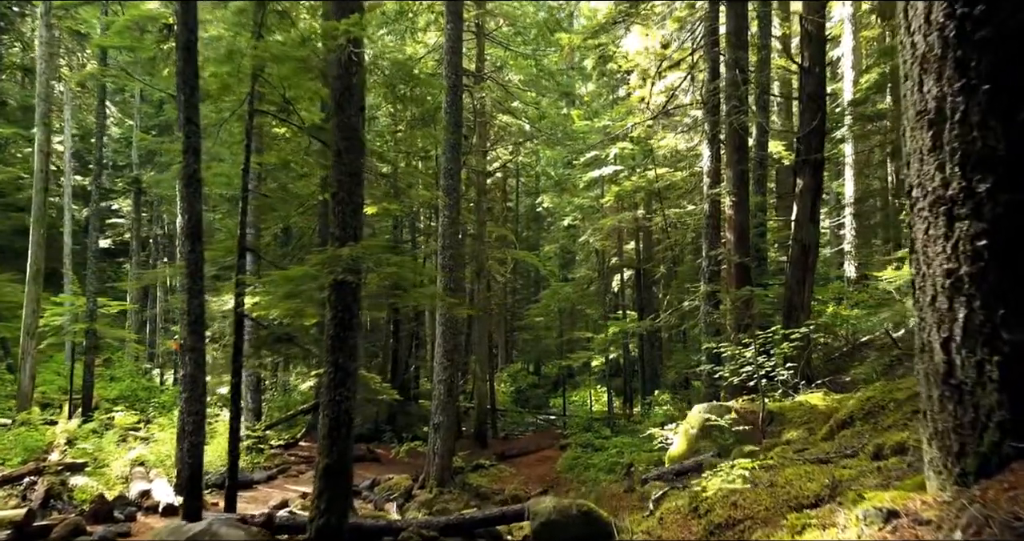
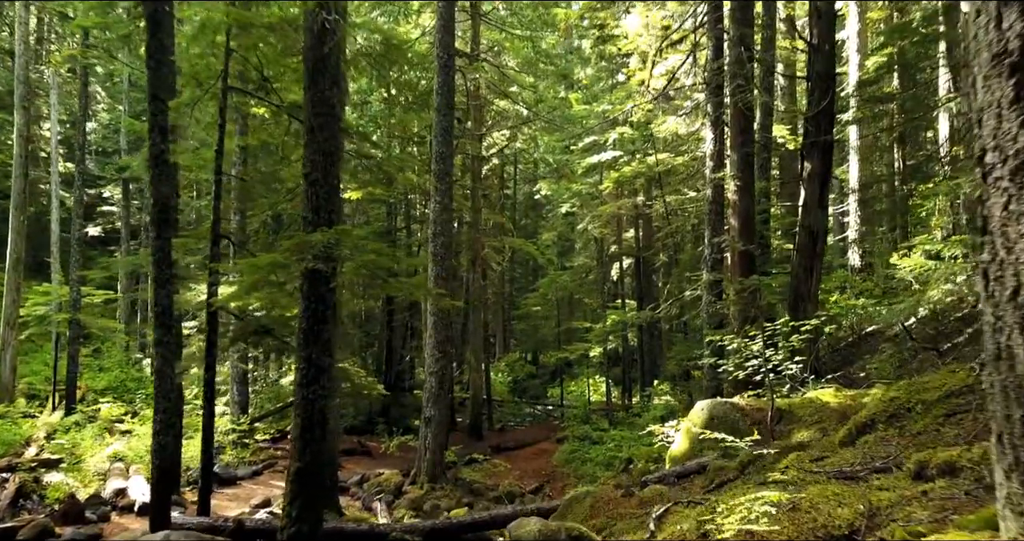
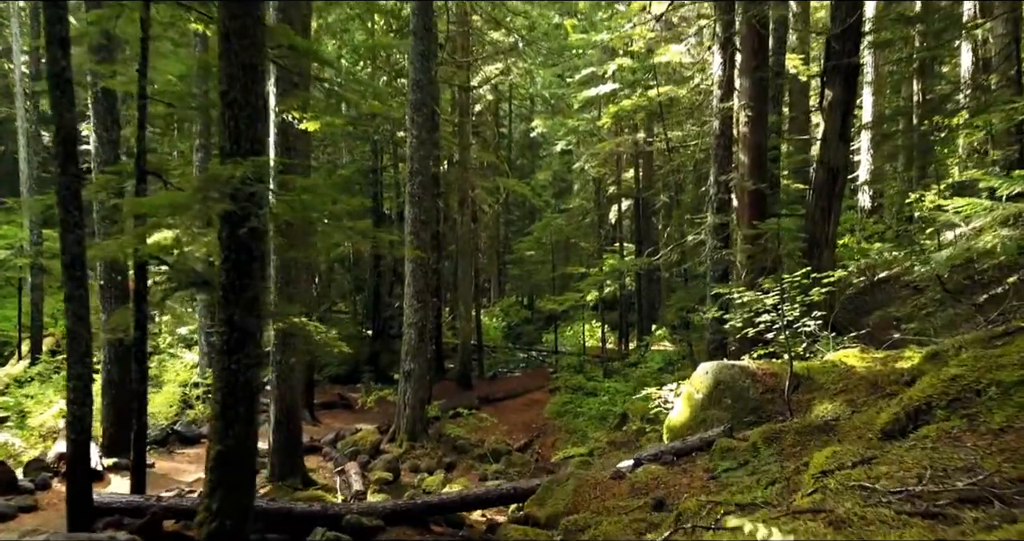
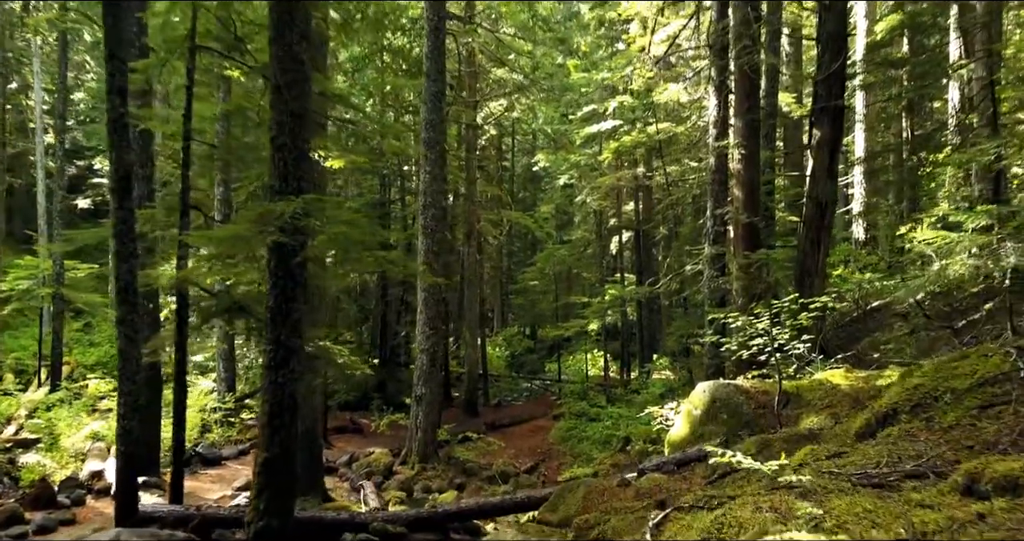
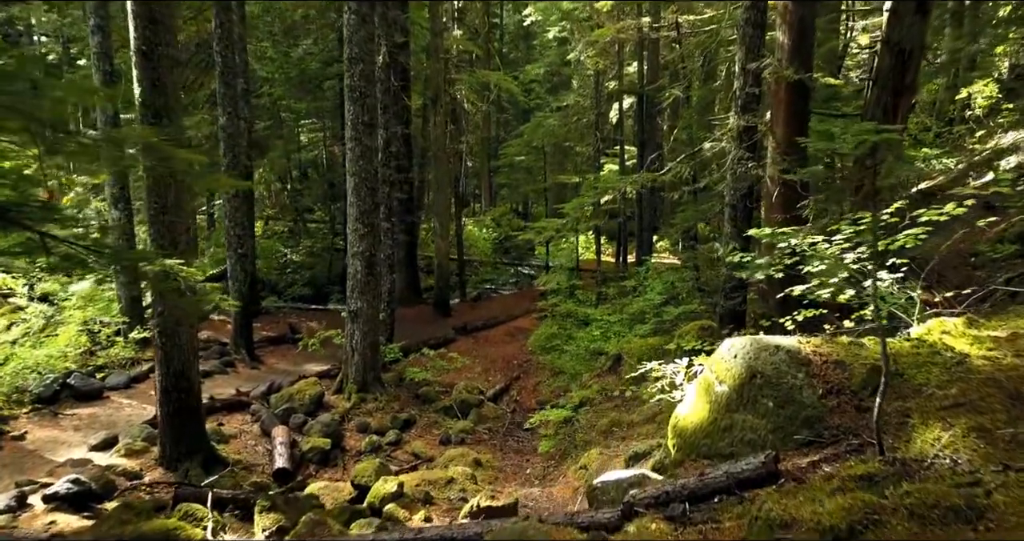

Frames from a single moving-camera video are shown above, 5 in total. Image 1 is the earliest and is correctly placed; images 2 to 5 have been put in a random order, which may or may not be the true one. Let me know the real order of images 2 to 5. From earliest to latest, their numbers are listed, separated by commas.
2, 4, 3, 5
